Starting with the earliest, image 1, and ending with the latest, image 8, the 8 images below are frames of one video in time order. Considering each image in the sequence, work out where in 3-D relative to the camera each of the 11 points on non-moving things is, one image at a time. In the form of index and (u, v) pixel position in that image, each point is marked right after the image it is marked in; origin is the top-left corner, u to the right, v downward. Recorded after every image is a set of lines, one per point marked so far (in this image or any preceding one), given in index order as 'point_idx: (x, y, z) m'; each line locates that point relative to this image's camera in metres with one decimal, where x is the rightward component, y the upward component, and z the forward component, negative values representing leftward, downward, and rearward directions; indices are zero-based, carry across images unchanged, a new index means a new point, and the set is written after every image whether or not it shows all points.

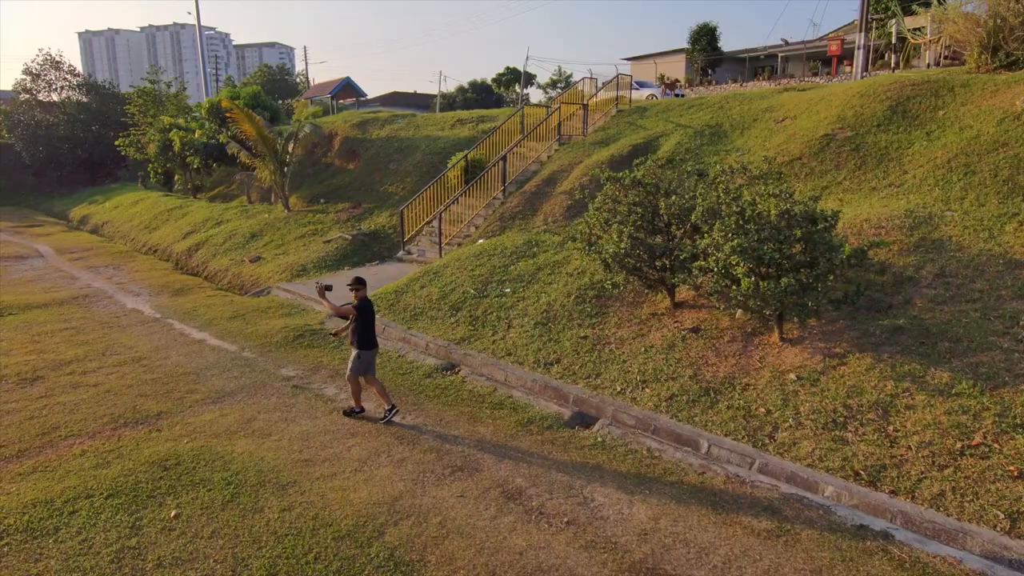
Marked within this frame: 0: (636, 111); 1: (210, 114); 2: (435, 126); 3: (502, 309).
0: (+3.0, +4.2, +15.2) m
1: (-8.5, +4.9, +18.1) m
2: (-2.1, +4.4, +17.4) m
3: (-0.1, -0.3, +8.9) m
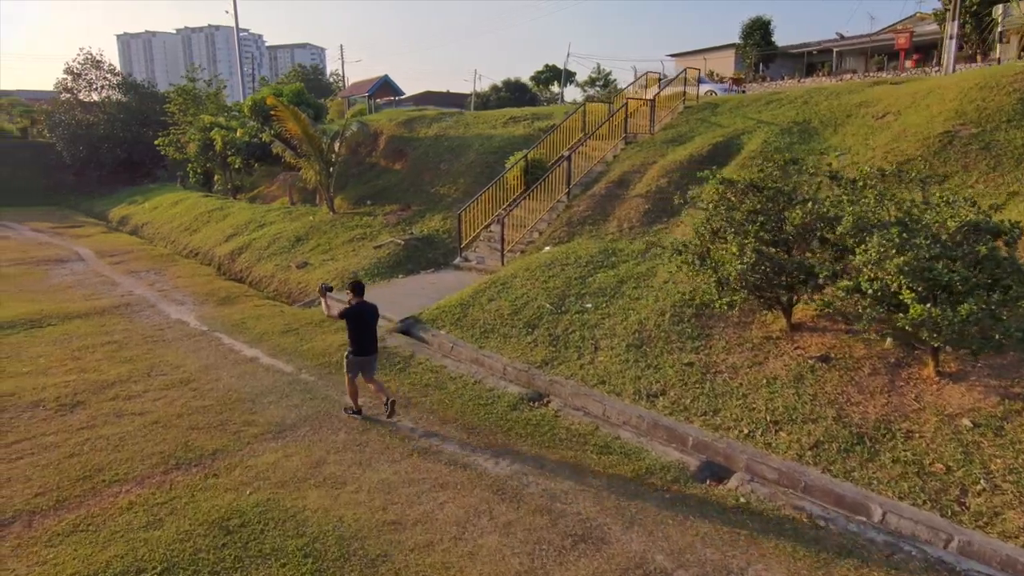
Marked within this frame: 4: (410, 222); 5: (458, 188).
0: (+4.3, +4.0, +14.1) m
1: (-7.0, +4.7, +17.4) m
2: (-0.6, +4.2, +16.5) m
3: (+0.9, -0.5, +8.0) m
4: (-2.2, +1.4, +13.9) m
5: (-1.2, +2.2, +14.0) m
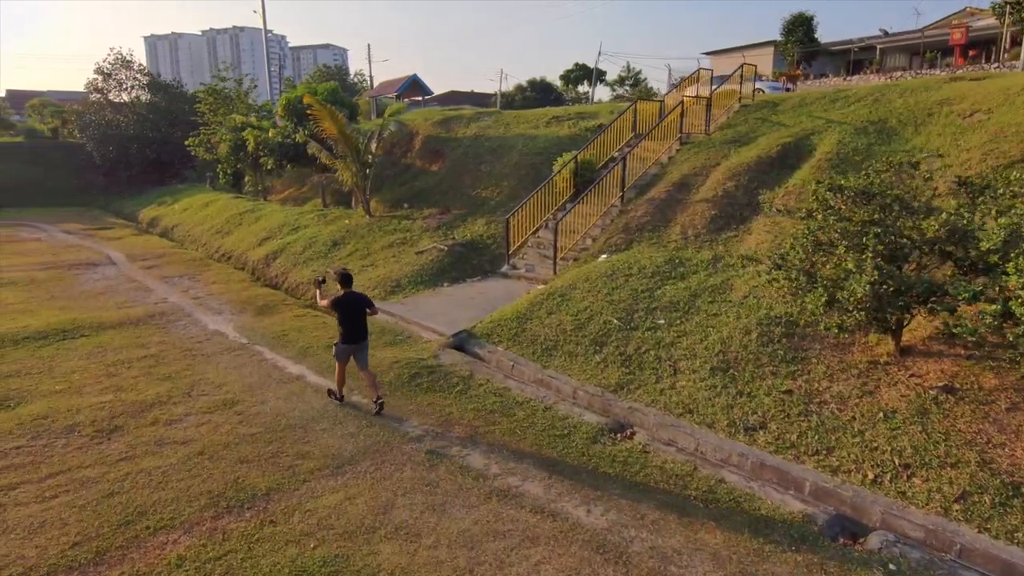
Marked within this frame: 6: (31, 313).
0: (+5.3, +3.8, +13.3) m
1: (-6.0, +4.6, +16.9) m
2: (+0.4, +4.1, +15.8) m
3: (+1.7, -0.7, +7.2) m
4: (-1.3, +1.3, +13.2) m
5: (-0.2, +2.0, +13.3) m
6: (-7.4, -0.4, +9.9) m
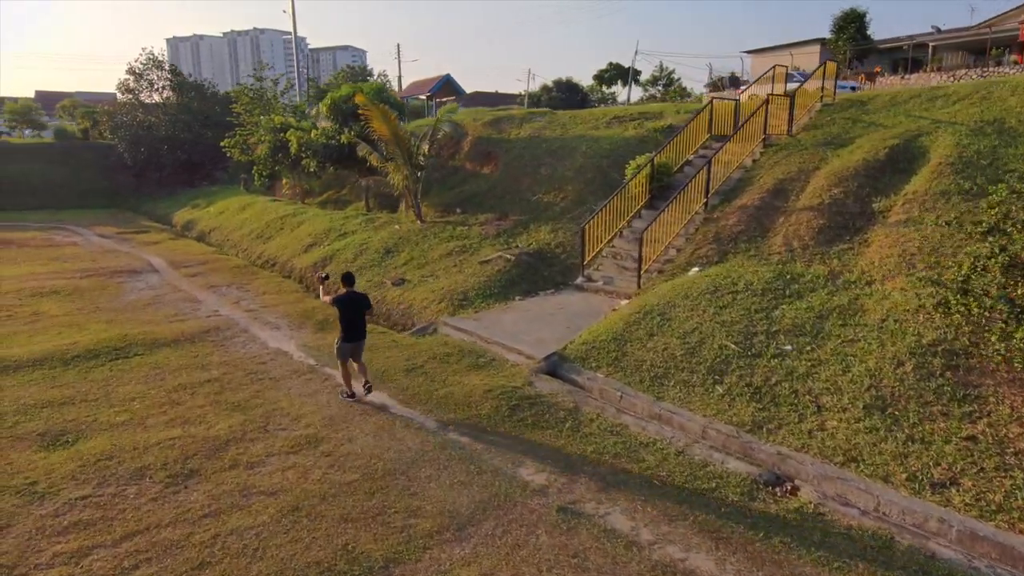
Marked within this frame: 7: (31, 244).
0: (+6.6, +3.5, +12.4) m
1: (-4.6, +4.4, +16.2) m
2: (+1.8, +3.8, +15.0) m
3: (+2.8, -0.9, +6.4) m
4: (0.0, +1.1, +12.4) m
5: (+1.1, +1.8, +12.5) m
6: (-6.2, -0.6, +9.2) m
7: (-12.8, +1.2, +17.1) m
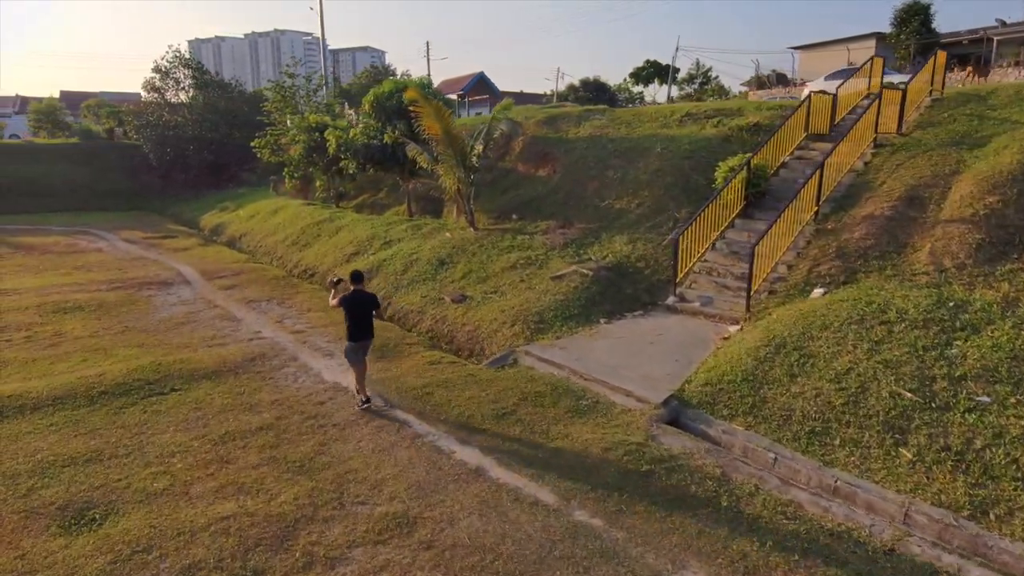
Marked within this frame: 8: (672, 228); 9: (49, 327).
0: (+7.8, +3.2, +10.9) m
1: (-3.3, +4.2, +15.0) m
2: (+3.1, +3.5, +13.6) m
3: (+3.8, -1.2, +5.0) m
4: (+1.2, +0.8, +11.1) m
5: (+2.3, +1.5, +11.1) m
6: (-5.1, -0.8, +8.1) m
7: (-11.5, +1.0, +16.1) m
8: (+2.6, +1.0, +10.3) m
9: (-6.7, -0.6, +9.3) m
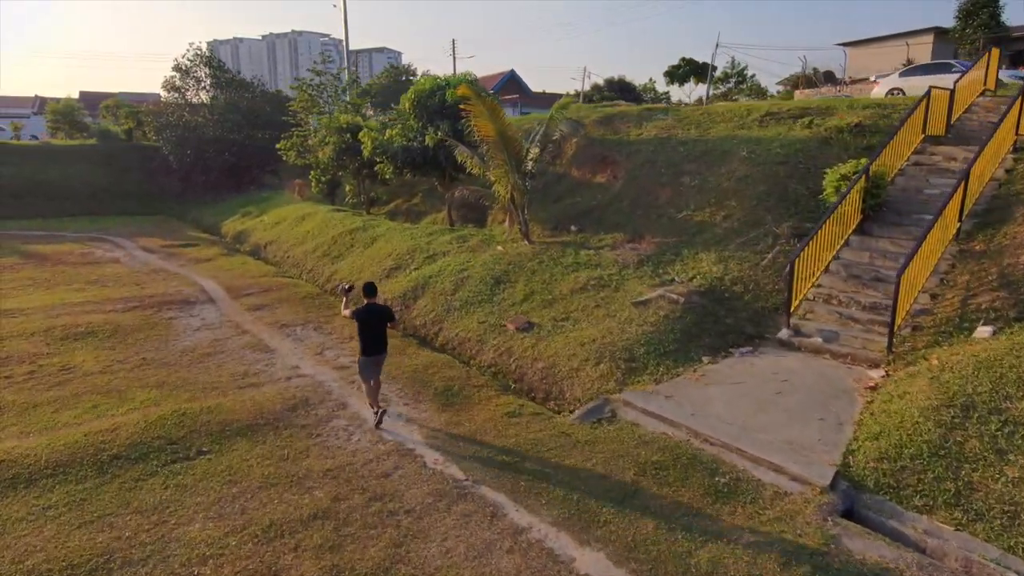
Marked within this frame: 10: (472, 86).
0: (+8.8, +2.8, +9.3) m
1: (-2.1, +3.8, +13.7) m
2: (+4.1, +3.1, +12.2) m
3: (+4.7, -1.6, +3.5) m
4: (+2.3, +0.4, +9.7) m
5: (+3.3, +1.1, +9.7) m
6: (-4.1, -1.2, +6.8) m
7: (-10.3, +0.6, +14.9) m
8: (+3.6, +0.6, +8.9) m
9: (-5.7, -0.9, +8.0) m
10: (-0.7, +3.4, +10.9) m
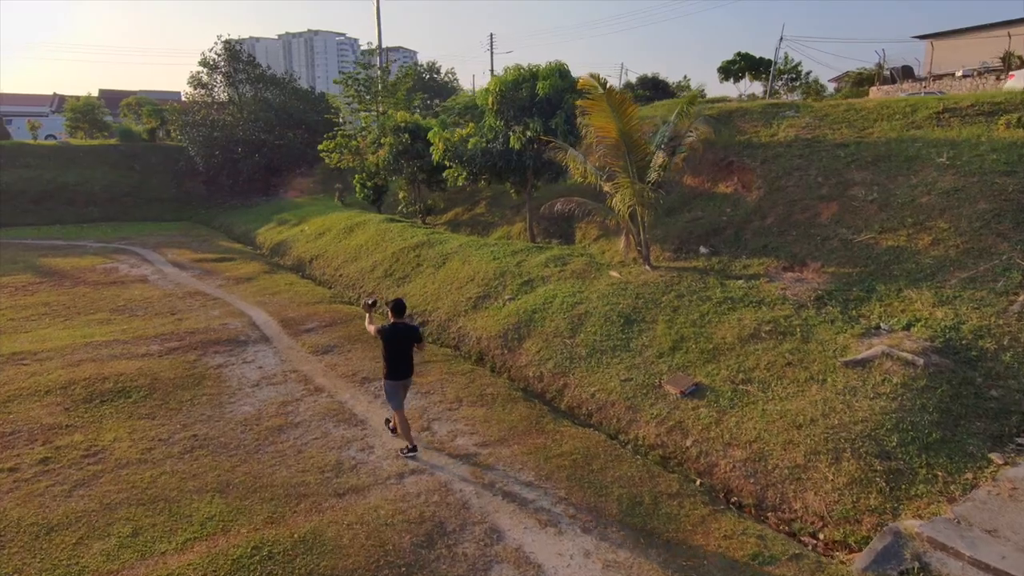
0: (+10.5, +2.2, +7.0) m
1: (-0.3, +3.3, +11.6) m
2: (+5.9, +2.6, +10.0) m
3: (+6.3, -2.1, +1.3) m
4: (+4.0, -0.1, +7.5) m
5: (+5.0, +0.6, +7.5) m
6: (-2.5, -1.7, +4.7) m
7: (-8.5, +0.2, +13.0) m
8: (+5.3, 0.0, +6.7) m
9: (-4.0, -1.4, +6.0) m
10: (+1.0, +2.9, +8.7) m
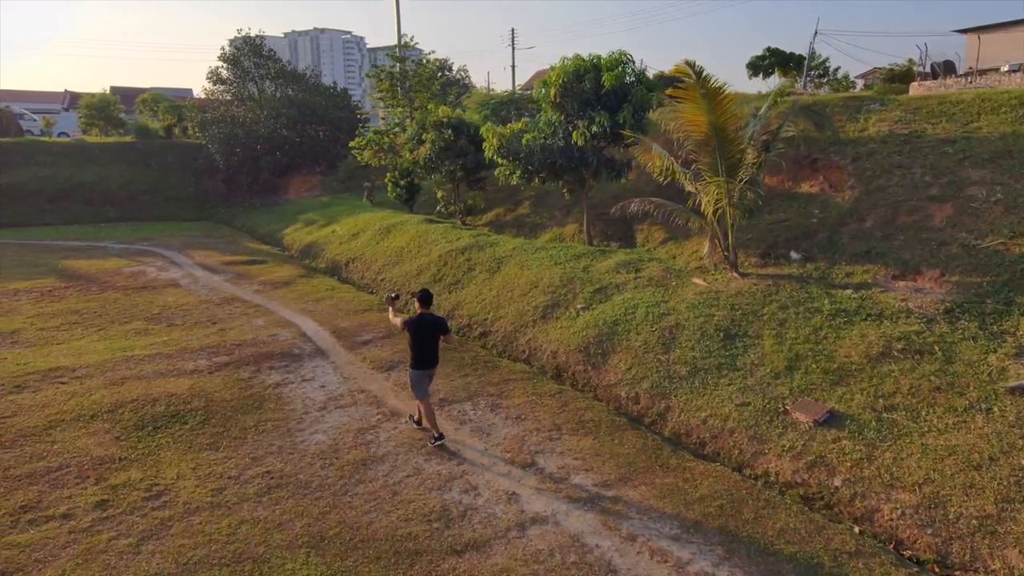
0: (+11.5, +2.1, +6.2) m
1: (+0.7, +3.2, +10.8) m
2: (+6.9, +2.5, +9.1) m
3: (+7.3, -2.3, +0.4) m
4: (+5.0, -0.3, +6.7) m
5: (+6.0, +0.4, +6.7) m
6: (-1.5, -1.8, +3.9) m
7: (-7.5, +0.1, +12.2) m
8: (+6.3, -0.1, +5.9) m
9: (-3.0, -1.5, +5.2) m
10: (+2.1, +2.7, +7.9) m
